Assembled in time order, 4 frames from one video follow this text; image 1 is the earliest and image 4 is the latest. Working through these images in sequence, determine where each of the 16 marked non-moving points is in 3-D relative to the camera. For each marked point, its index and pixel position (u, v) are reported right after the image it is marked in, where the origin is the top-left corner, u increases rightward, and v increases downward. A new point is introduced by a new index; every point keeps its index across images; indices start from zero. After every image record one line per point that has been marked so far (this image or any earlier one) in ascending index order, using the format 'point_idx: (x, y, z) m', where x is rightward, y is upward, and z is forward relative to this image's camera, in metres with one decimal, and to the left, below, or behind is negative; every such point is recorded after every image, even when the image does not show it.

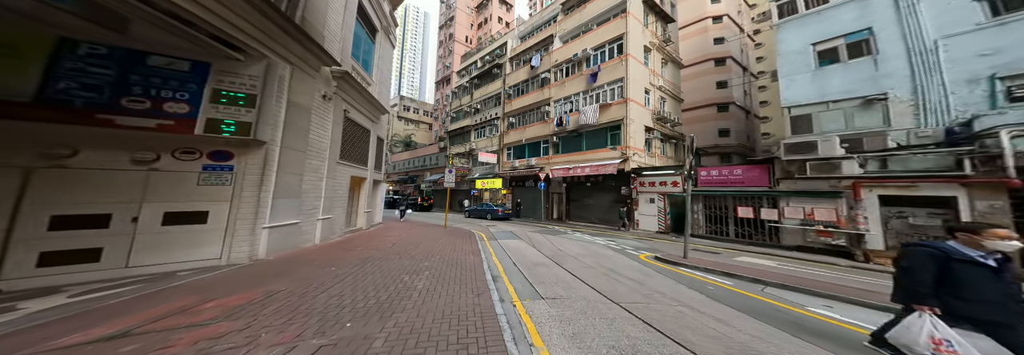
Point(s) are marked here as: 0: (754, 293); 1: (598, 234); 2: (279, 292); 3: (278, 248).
0: (+4.1, -1.9, +4.0) m
1: (+4.5, -2.9, +12.4) m
2: (-3.9, -1.9, +4.0) m
3: (-6.1, -1.8, +6.2) m
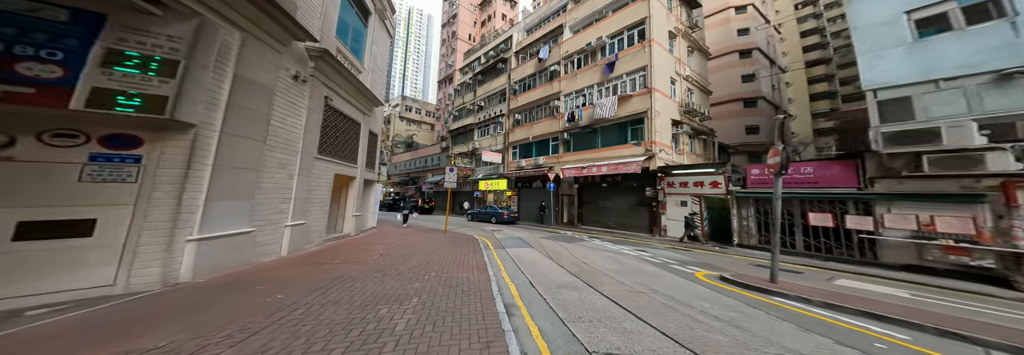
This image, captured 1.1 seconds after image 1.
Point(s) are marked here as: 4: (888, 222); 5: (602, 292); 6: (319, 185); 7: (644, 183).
0: (+4.4, -1.9, +2.3) m
1: (+4.8, -2.9, +10.7) m
2: (-3.6, -1.8, +2.4) m
3: (-5.8, -1.7, +4.7) m
4: (+11.7, -1.4, +7.8) m
5: (+1.8, -2.4, +4.9) m
6: (-6.7, -0.2, +8.3) m
7: (+7.5, -0.3, +13.5) m
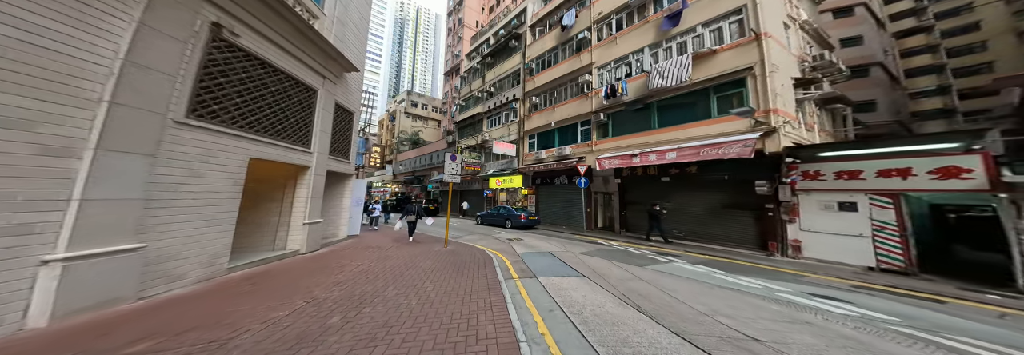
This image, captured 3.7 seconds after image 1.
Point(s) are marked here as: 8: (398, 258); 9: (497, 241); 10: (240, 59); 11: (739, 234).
0: (+5.1, -1.5, -1.9) m
1: (+5.8, -2.5, +6.4) m
2: (-2.9, -1.5, -1.6) m
3: (-5.0, -1.4, +0.8) m
4: (+12.6, -1.0, +3.3) m
5: (+2.6, -2.0, +0.7) m
6: (-5.8, +0.1, +4.5) m
7: (+8.6, +0.1, +9.1) m
8: (-3.9, -2.8, +8.0) m
9: (-0.8, -3.4, +12.8) m
10: (-6.0, +2.8, +5.3) m
11: (+8.7, -2.2, +9.2) m
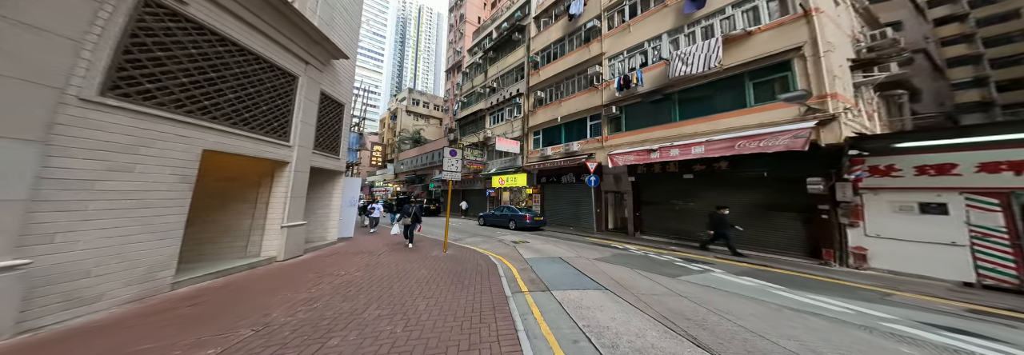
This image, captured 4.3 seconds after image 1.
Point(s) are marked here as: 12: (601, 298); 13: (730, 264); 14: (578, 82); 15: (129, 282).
0: (+5.3, -1.4, -3.0) m
1: (+6.1, -2.4, +5.3) m
2: (-2.7, -1.4, -2.6) m
3: (-4.8, -1.3, -0.2) m
4: (+12.8, -0.9, +2.2) m
5: (+2.8, -1.9, -0.4) m
6: (-5.6, +0.2, +3.5) m
7: (+8.9, +0.2, +8.0) m
8: (-3.7, -2.7, +7.0) m
9: (-0.5, -3.3, +11.8) m
10: (-5.8, +2.9, +4.3) m
11: (+8.9, -2.1, +8.1) m
12: (+2.0, -2.7, +5.1) m
13: (+6.2, -2.5, +6.6) m
14: (+4.4, +6.5, +16.0) m
15: (-5.9, -1.8, +4.0) m
